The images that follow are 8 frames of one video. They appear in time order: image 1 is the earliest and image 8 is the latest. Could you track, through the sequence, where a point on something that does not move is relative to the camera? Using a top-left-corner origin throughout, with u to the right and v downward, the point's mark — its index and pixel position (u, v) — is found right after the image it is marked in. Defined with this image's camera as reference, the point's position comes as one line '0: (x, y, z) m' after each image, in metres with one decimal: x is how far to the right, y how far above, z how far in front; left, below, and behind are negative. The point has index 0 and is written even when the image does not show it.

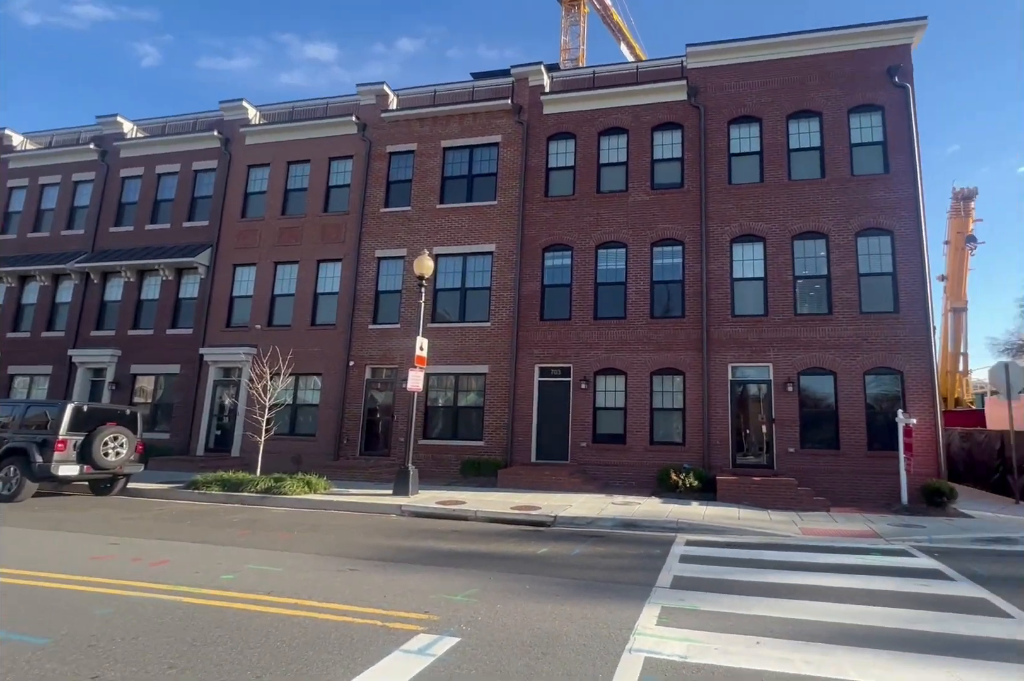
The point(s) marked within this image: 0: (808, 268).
0: (+8.1, +1.8, +13.9) m
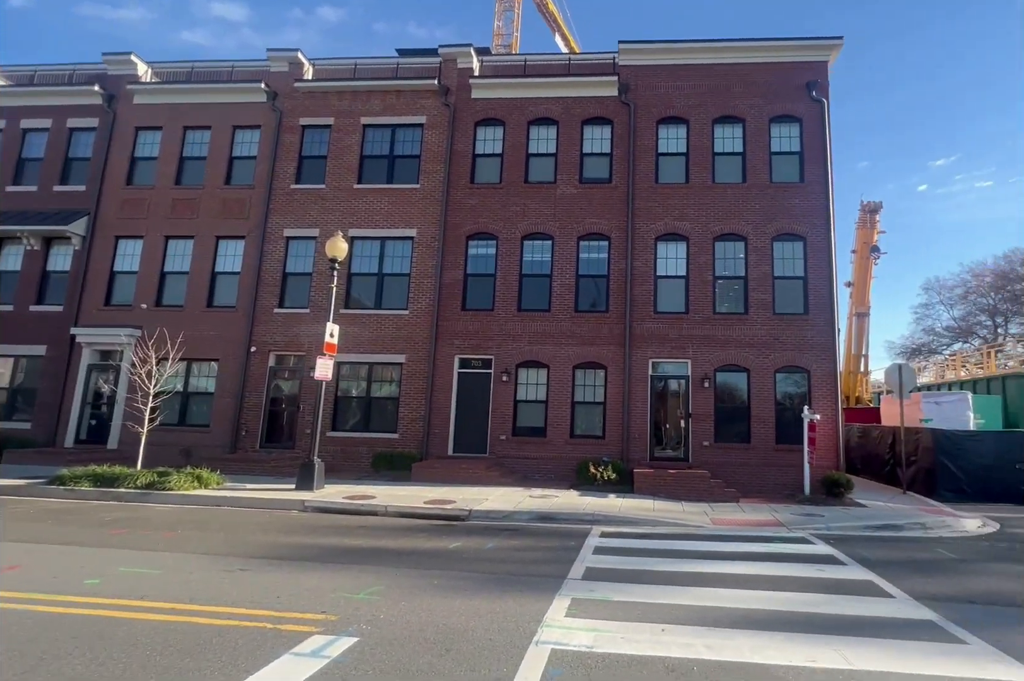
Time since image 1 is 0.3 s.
0: (+6.0, +1.9, +14.3) m
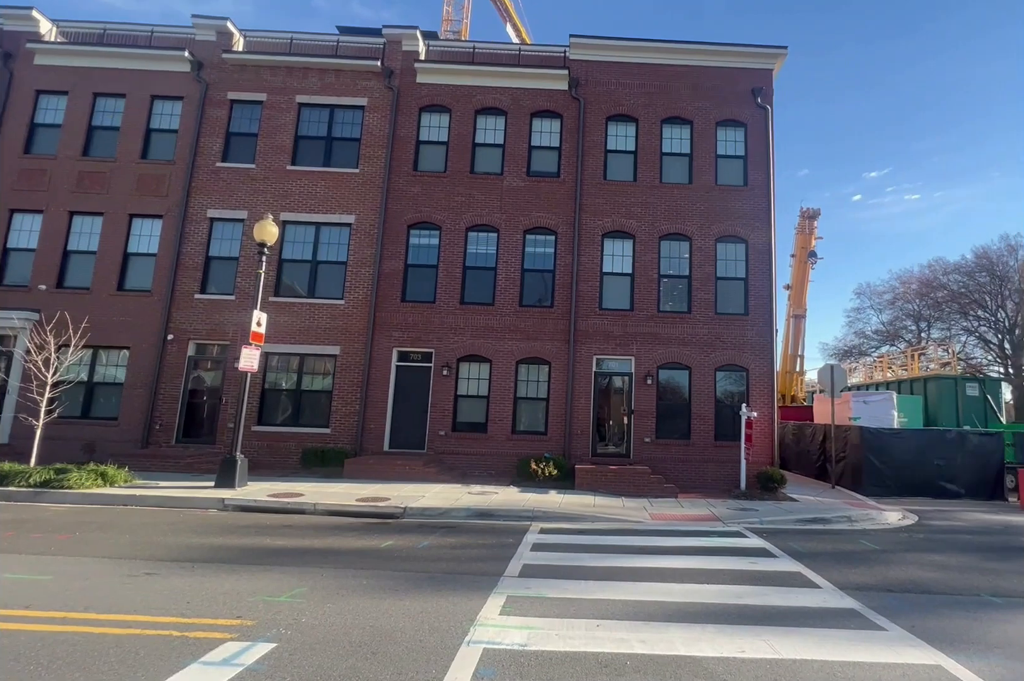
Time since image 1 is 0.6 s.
0: (+4.5, +2.0, +14.4) m
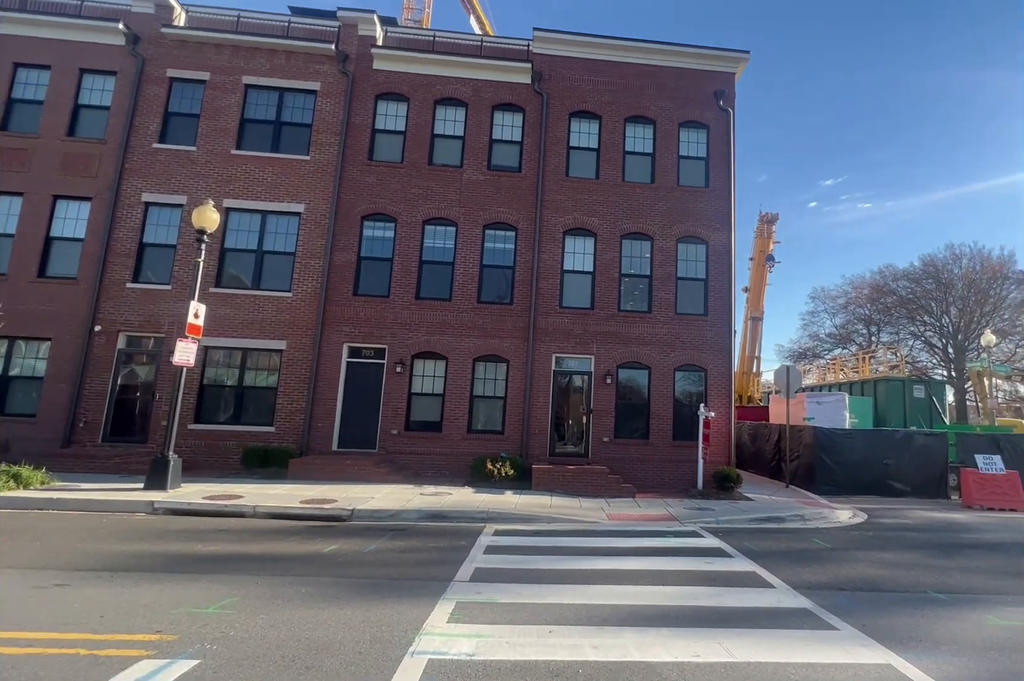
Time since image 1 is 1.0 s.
0: (+3.3, +2.0, +14.3) m
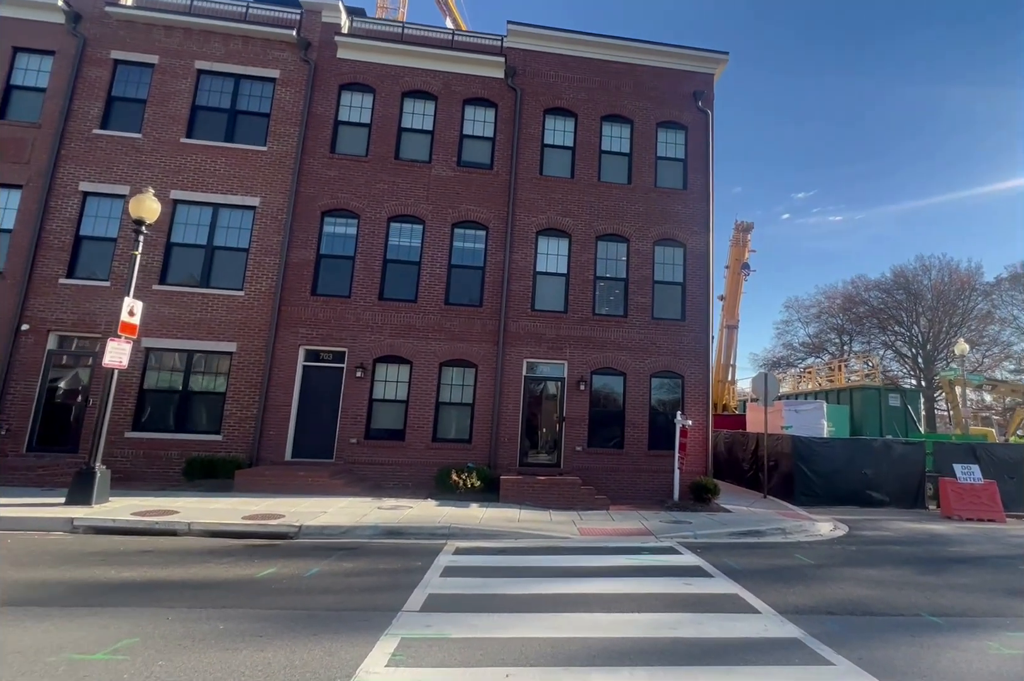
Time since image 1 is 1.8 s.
0: (+2.5, +1.9, +13.8) m
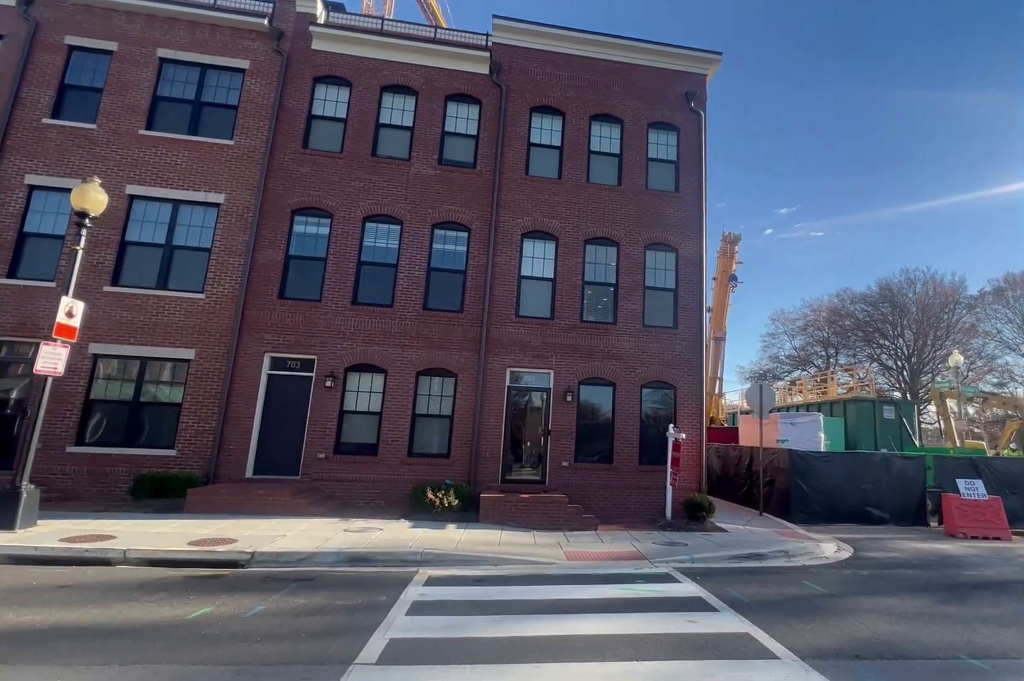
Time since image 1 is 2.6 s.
0: (+2.1, +1.7, +13.1) m
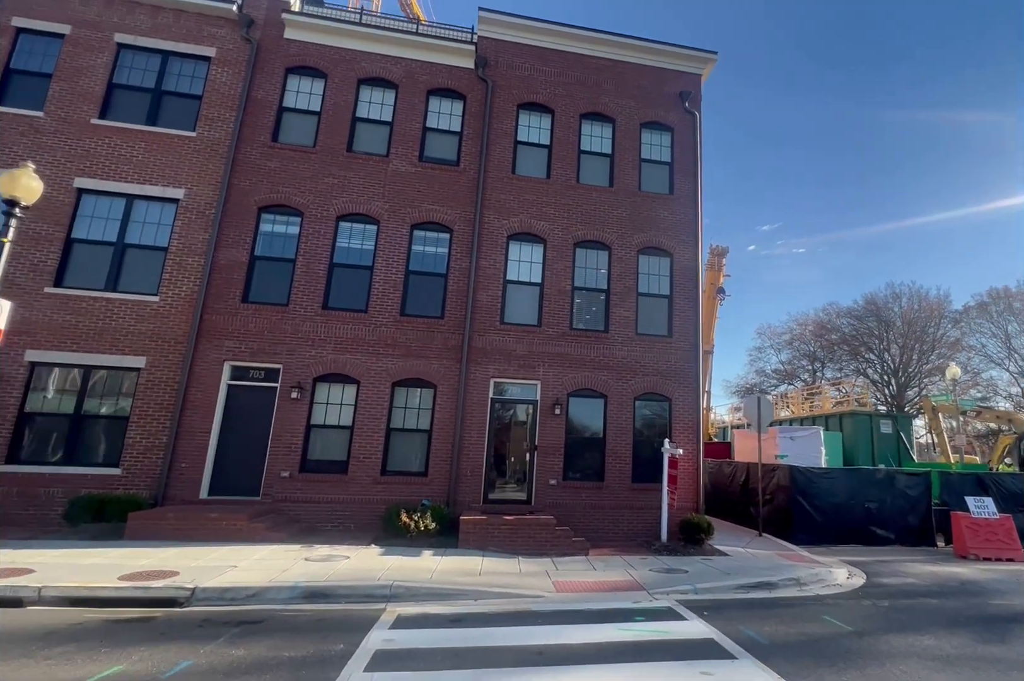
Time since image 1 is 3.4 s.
0: (+1.8, +1.5, +12.4) m
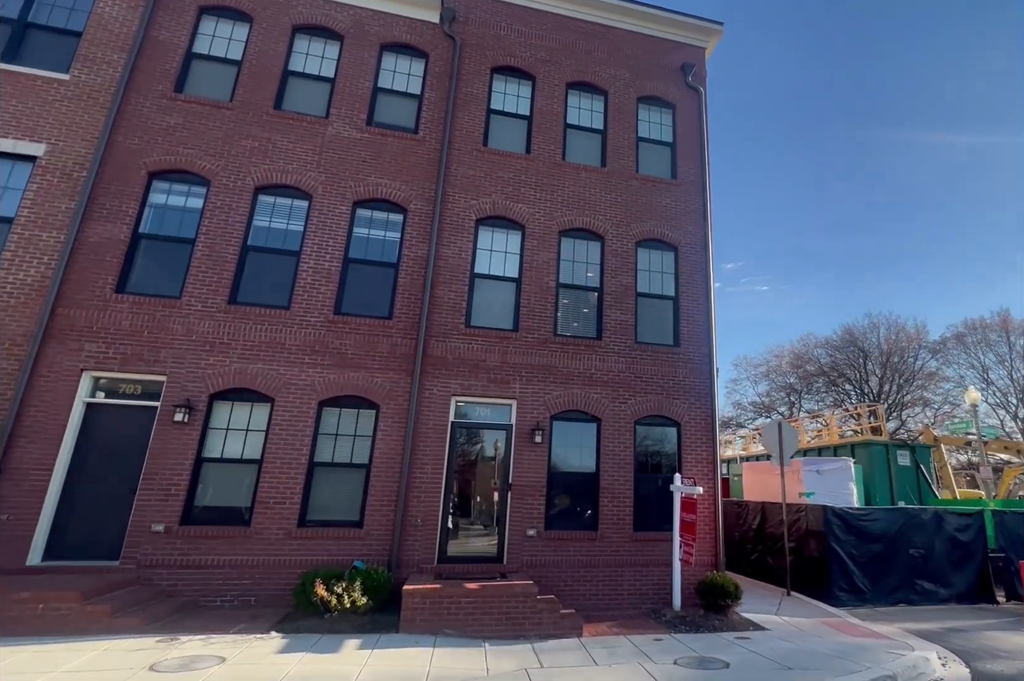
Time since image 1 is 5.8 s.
0: (+1.2, +1.3, +10.0) m
